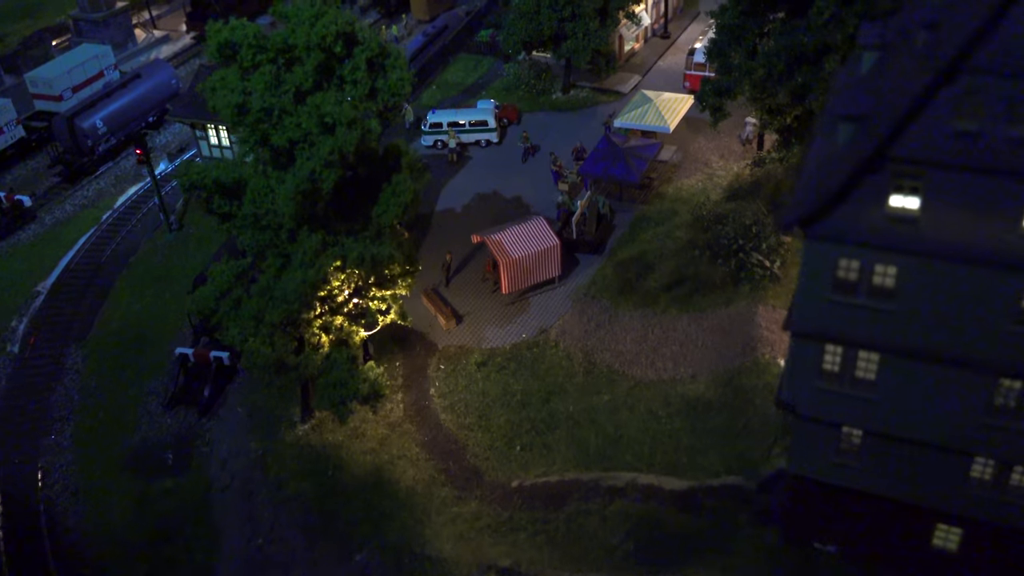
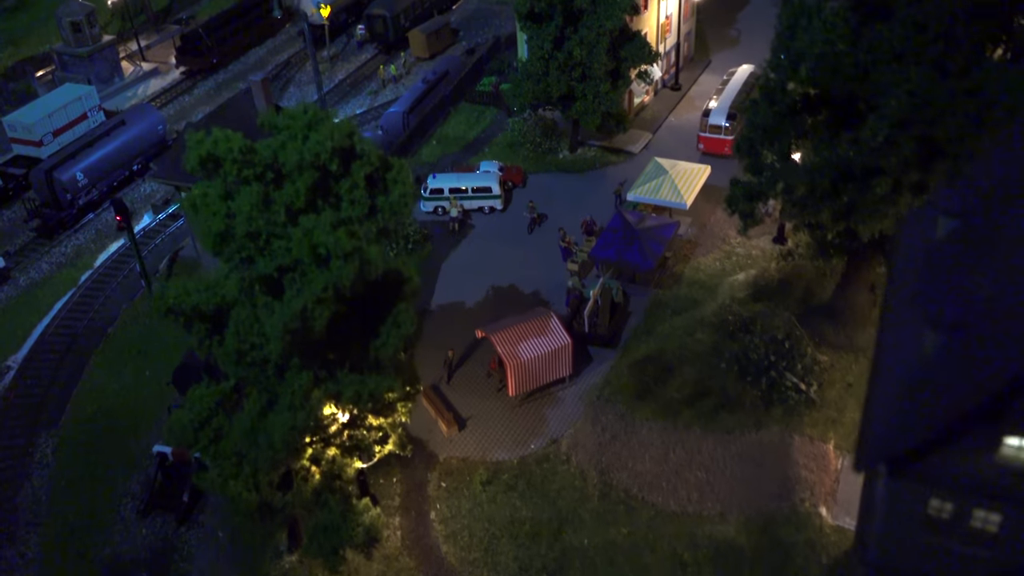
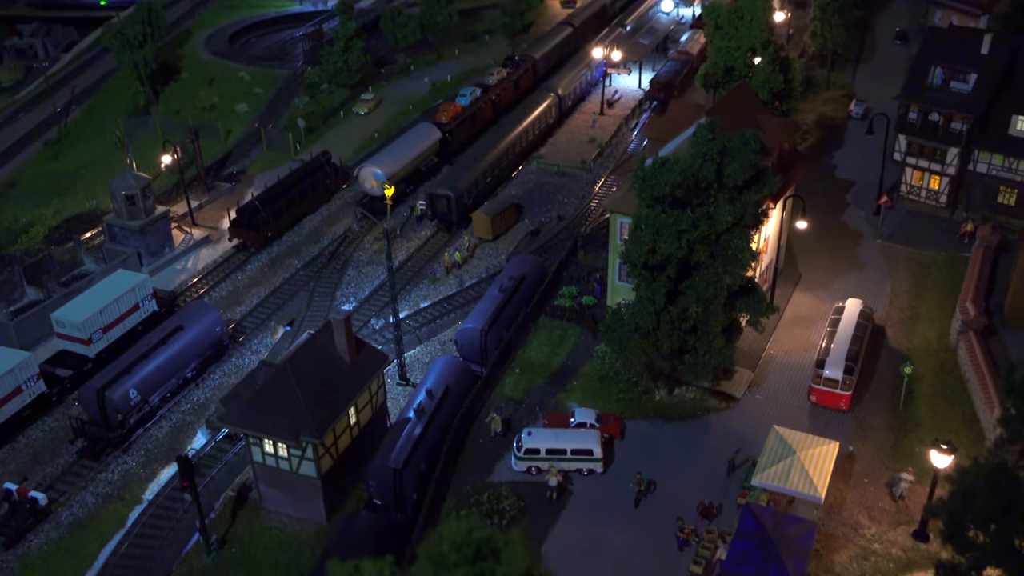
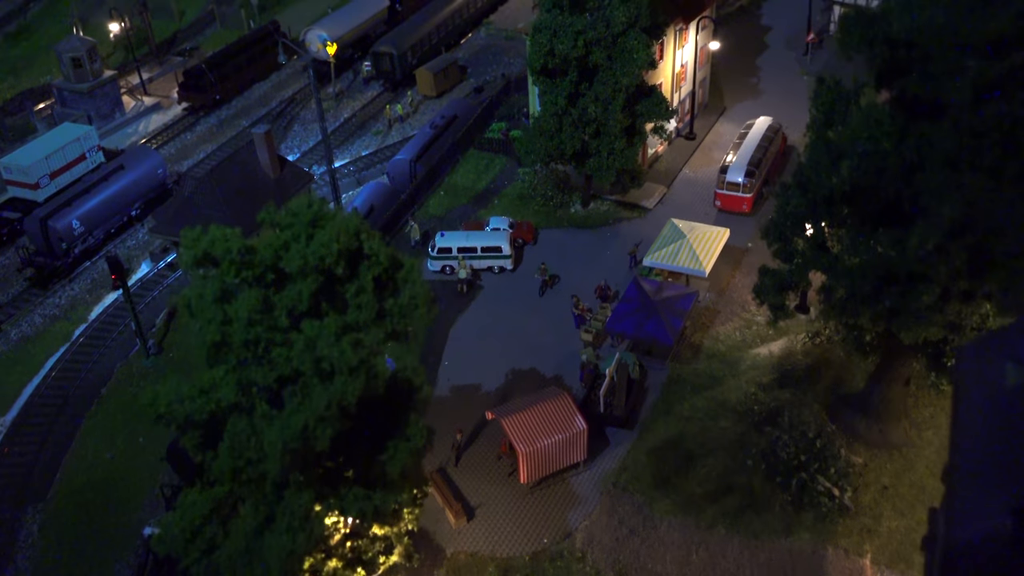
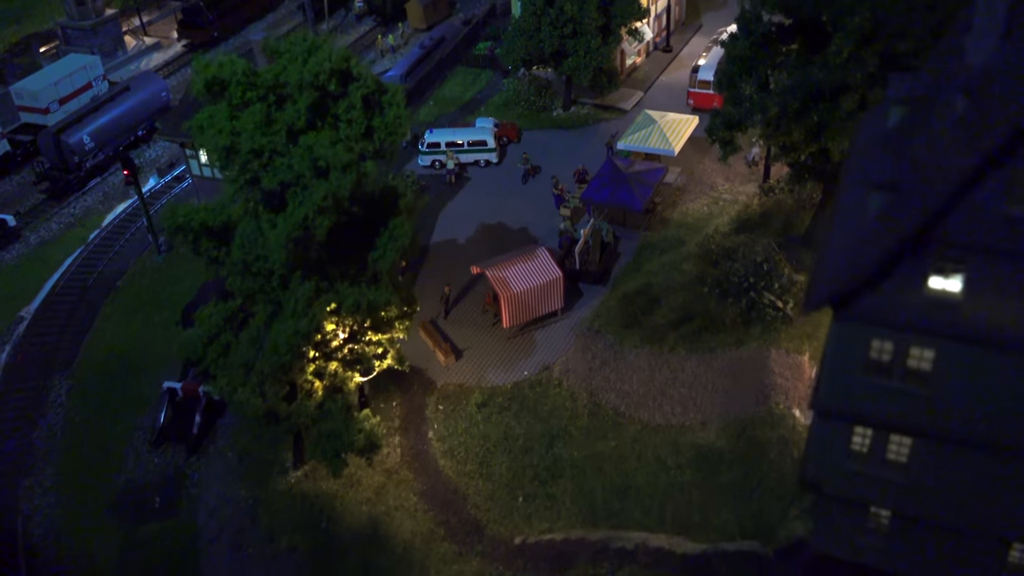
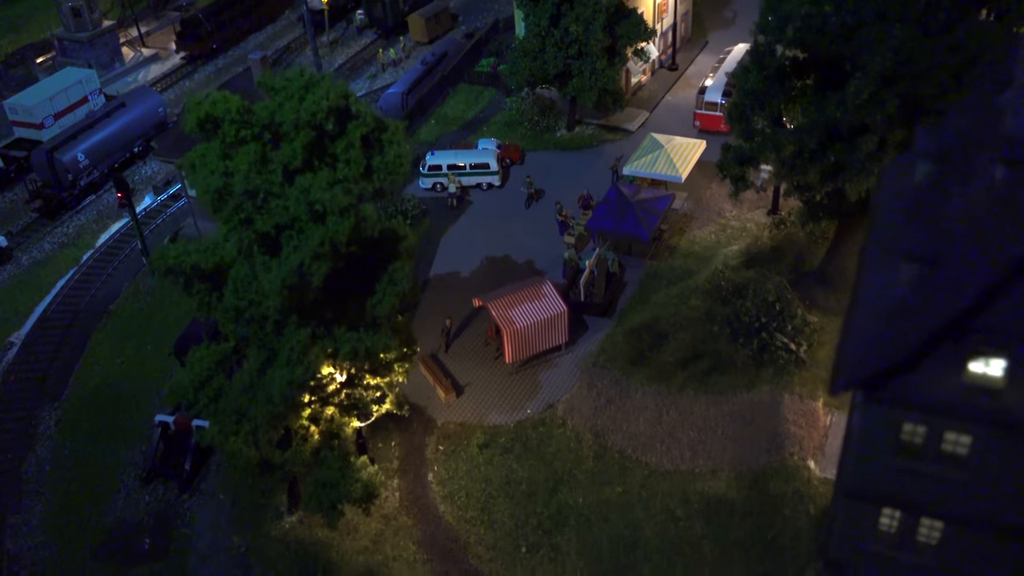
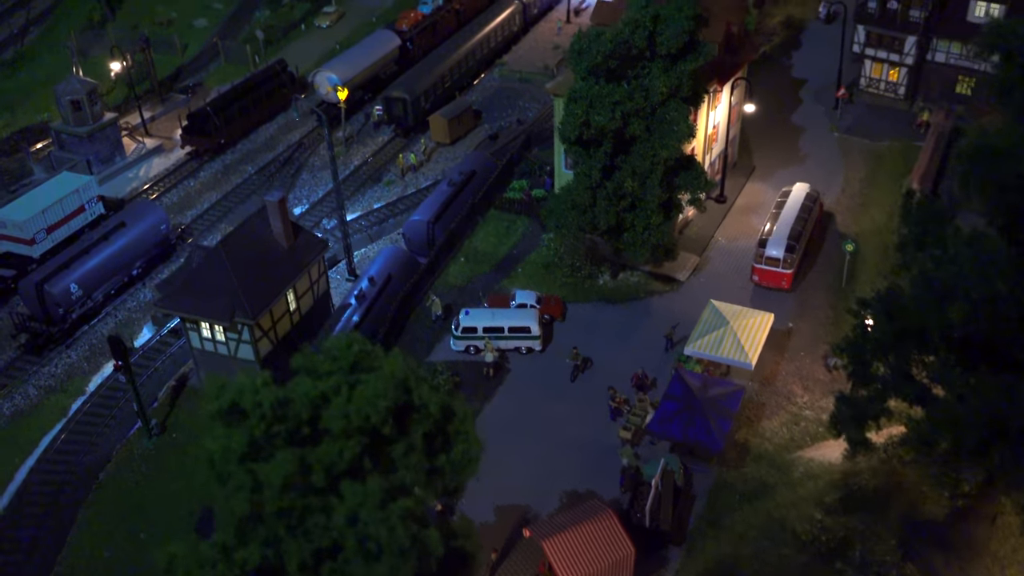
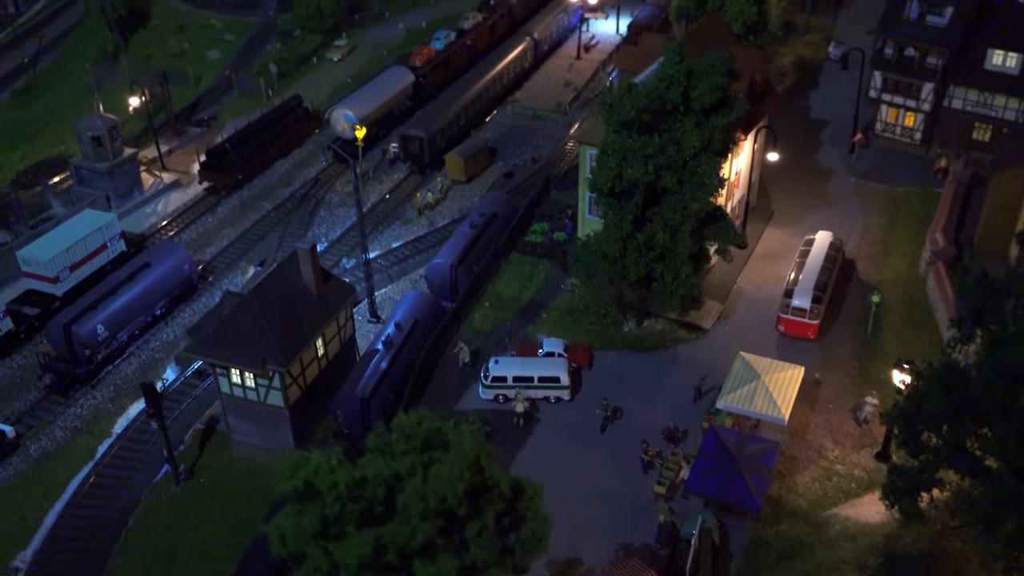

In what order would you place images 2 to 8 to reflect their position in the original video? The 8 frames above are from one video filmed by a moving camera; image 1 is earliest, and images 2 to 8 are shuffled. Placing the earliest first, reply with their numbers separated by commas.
5, 6, 2, 4, 7, 8, 3
